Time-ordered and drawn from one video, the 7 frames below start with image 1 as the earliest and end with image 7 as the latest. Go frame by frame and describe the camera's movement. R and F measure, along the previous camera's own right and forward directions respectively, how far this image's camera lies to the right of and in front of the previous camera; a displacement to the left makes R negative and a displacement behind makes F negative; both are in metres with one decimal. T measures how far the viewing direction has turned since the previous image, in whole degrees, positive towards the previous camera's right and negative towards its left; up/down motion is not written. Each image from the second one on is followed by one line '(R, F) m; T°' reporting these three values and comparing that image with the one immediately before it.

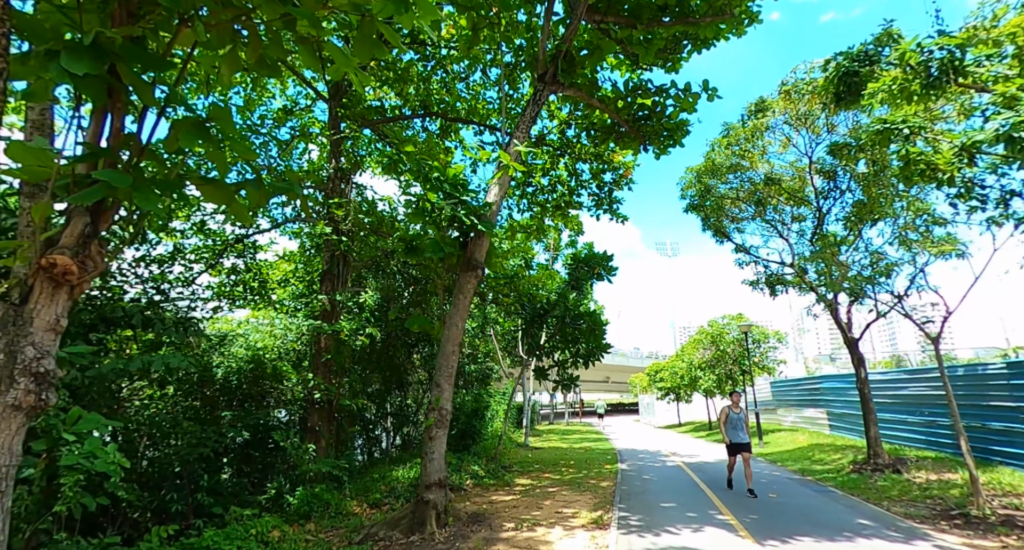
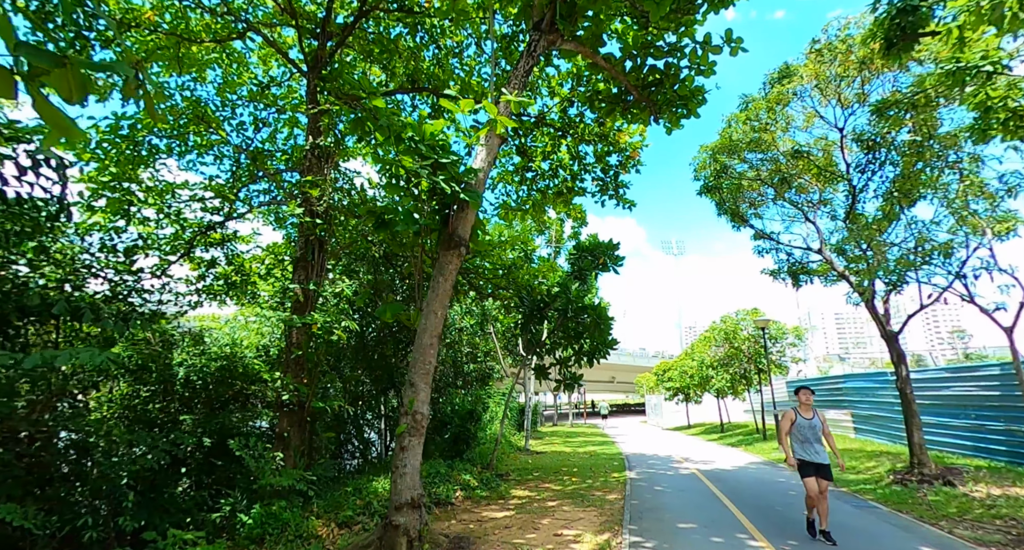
(+0.1, +0.8) m; -1°
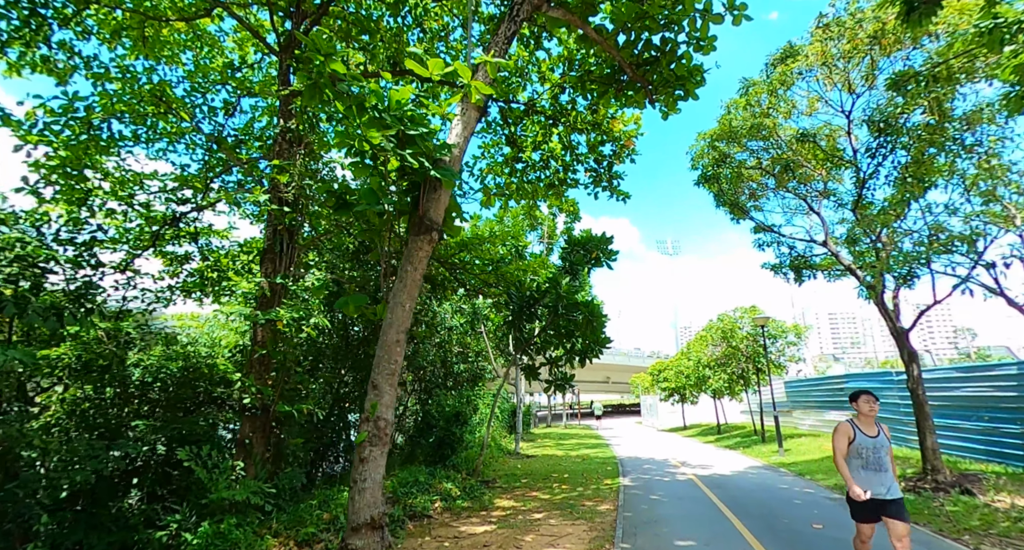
(+0.2, +0.5) m; +1°
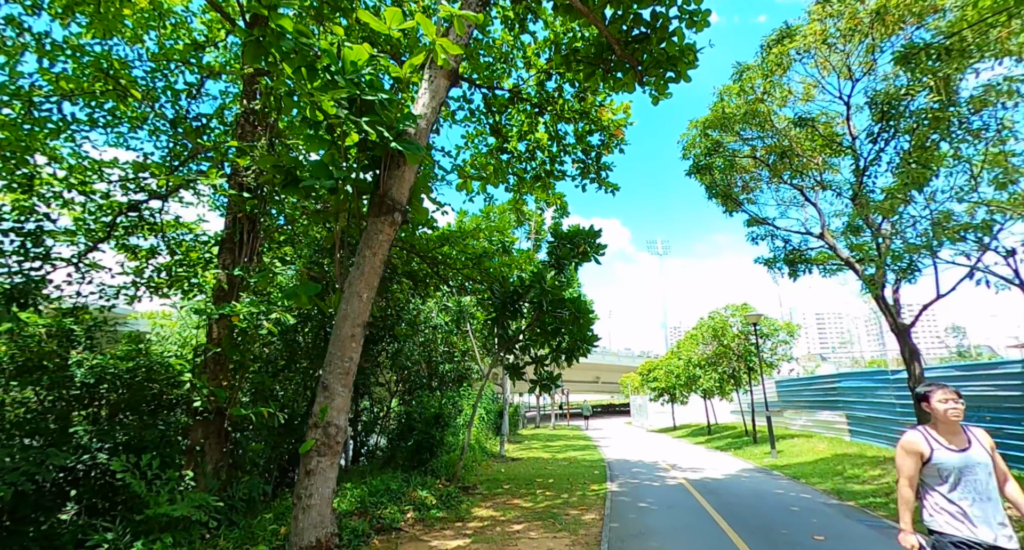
(+0.1, +0.4) m; +1°
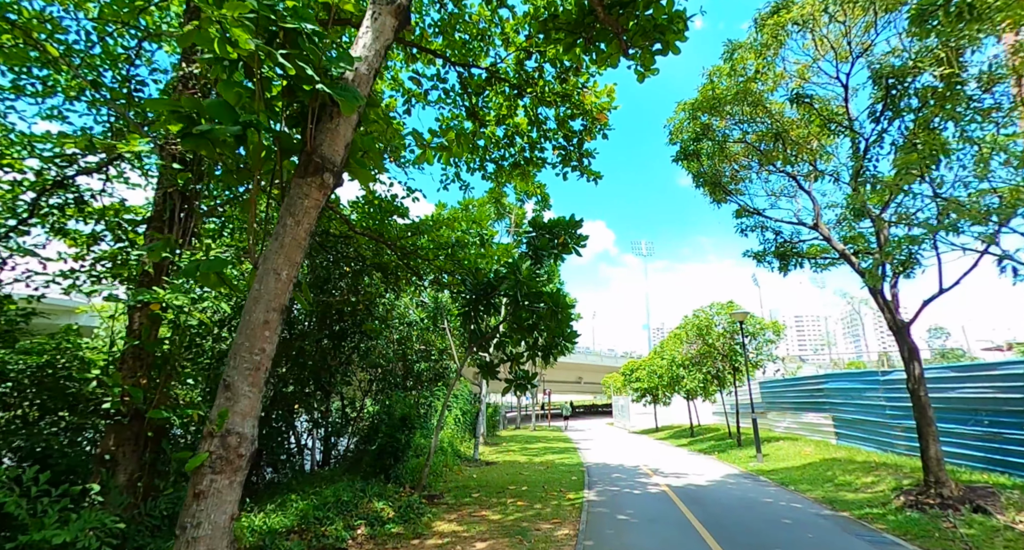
(+0.2, +0.6) m; +2°
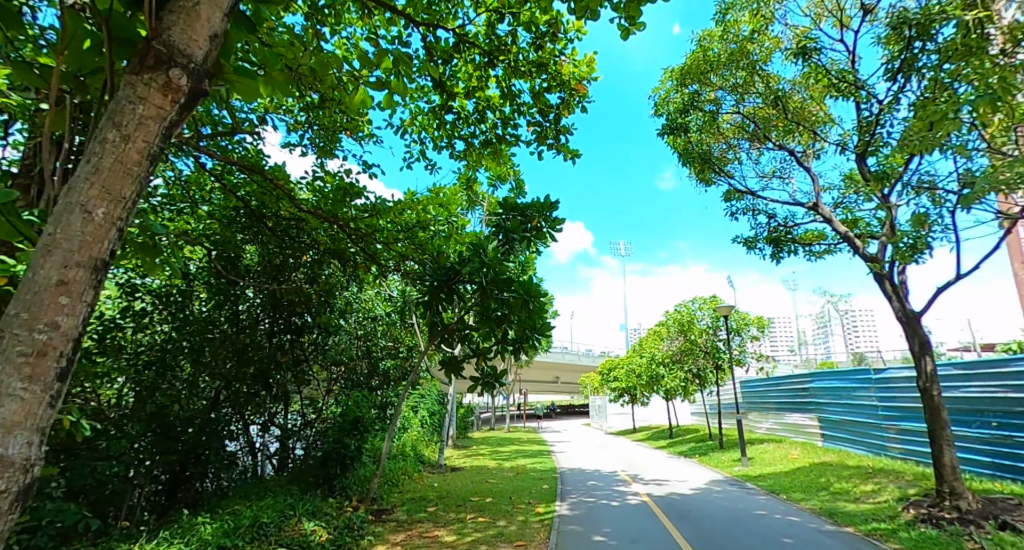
(+0.2, +0.8) m; +3°
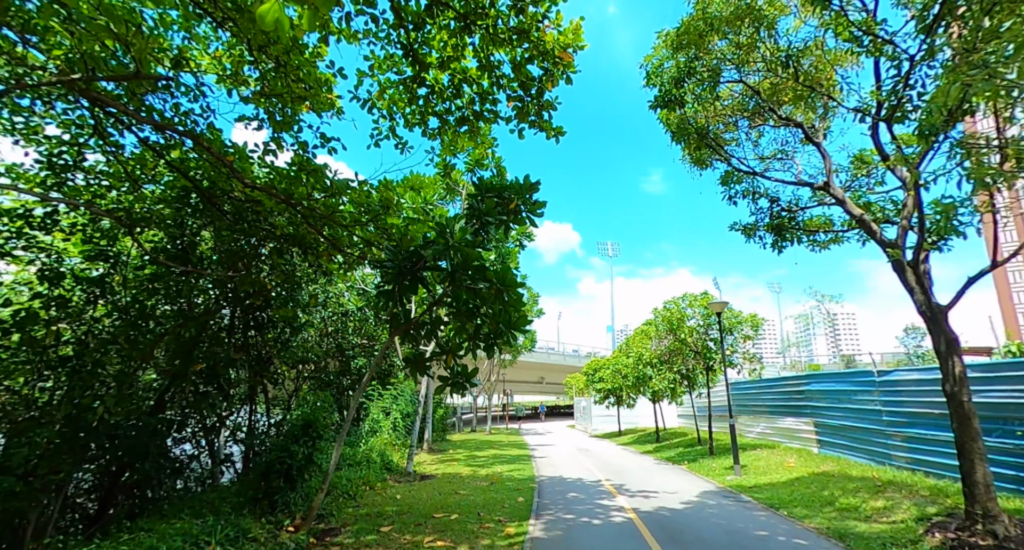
(+0.2, +0.8) m; +2°
